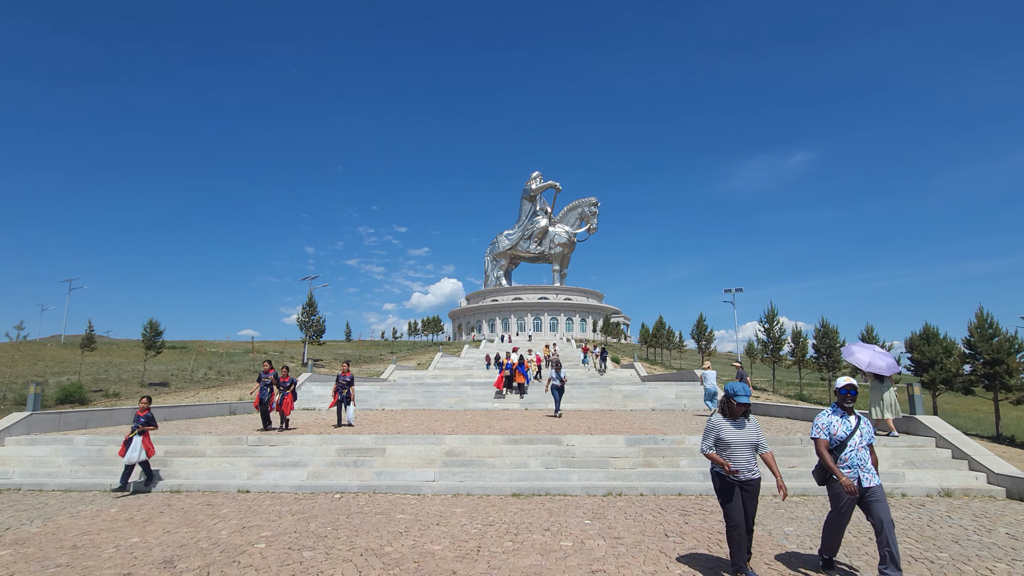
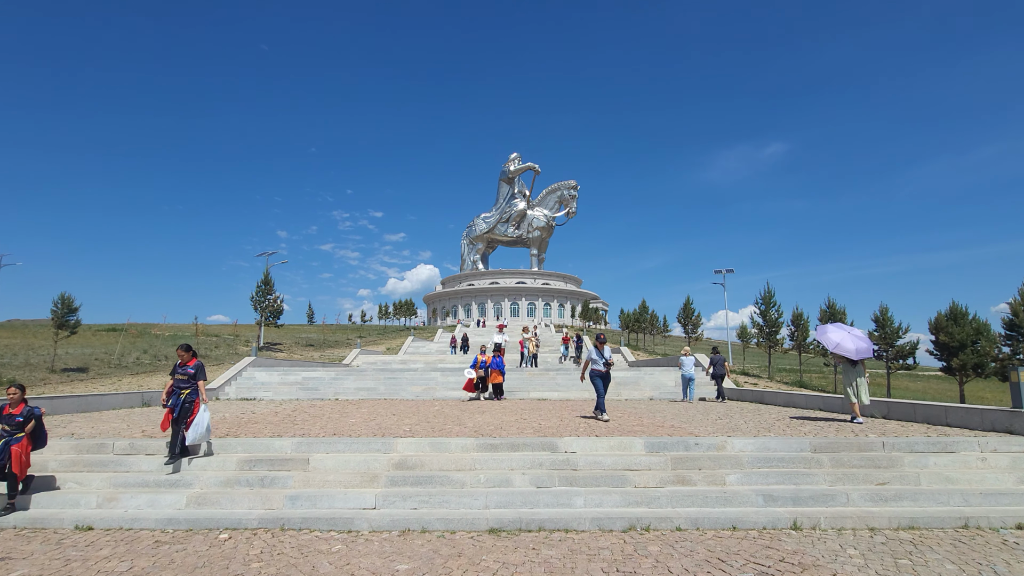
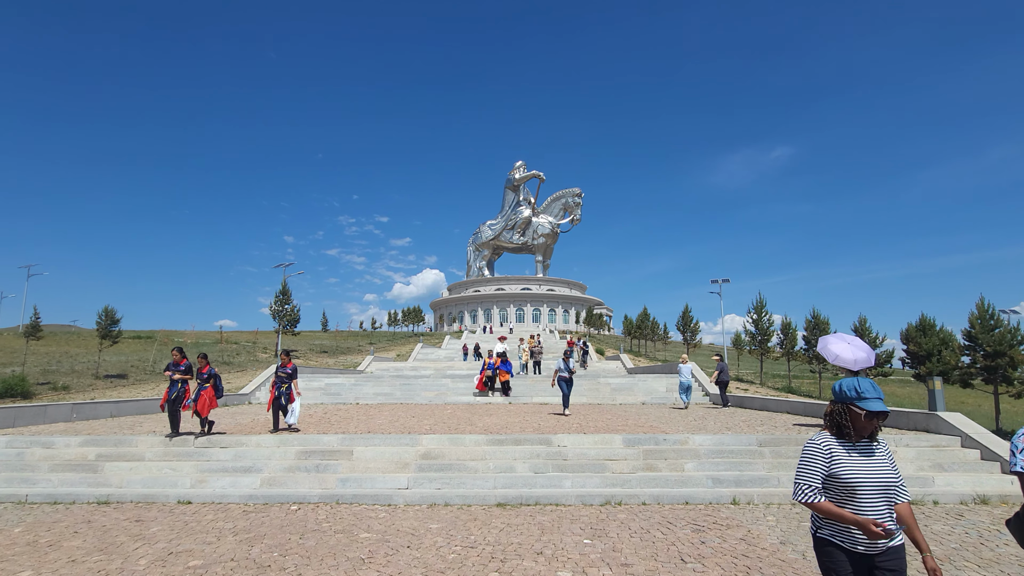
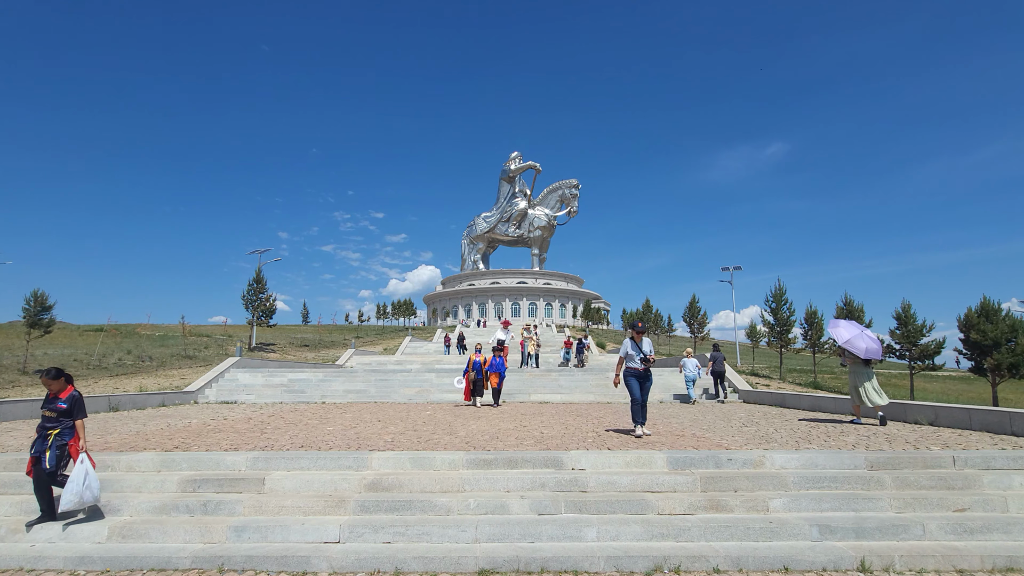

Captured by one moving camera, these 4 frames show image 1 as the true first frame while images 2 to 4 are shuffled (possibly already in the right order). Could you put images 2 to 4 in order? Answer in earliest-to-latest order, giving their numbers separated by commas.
3, 2, 4
